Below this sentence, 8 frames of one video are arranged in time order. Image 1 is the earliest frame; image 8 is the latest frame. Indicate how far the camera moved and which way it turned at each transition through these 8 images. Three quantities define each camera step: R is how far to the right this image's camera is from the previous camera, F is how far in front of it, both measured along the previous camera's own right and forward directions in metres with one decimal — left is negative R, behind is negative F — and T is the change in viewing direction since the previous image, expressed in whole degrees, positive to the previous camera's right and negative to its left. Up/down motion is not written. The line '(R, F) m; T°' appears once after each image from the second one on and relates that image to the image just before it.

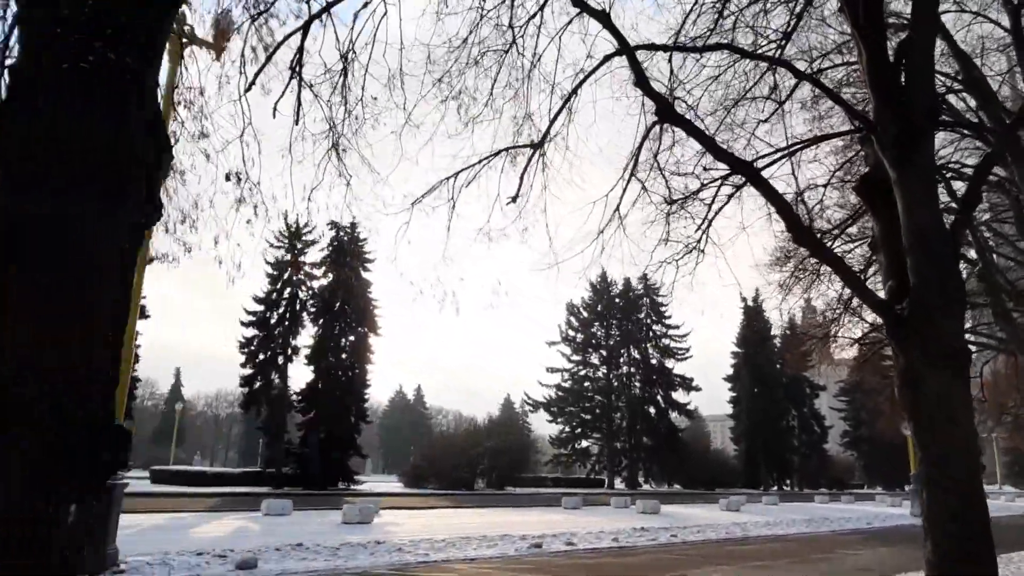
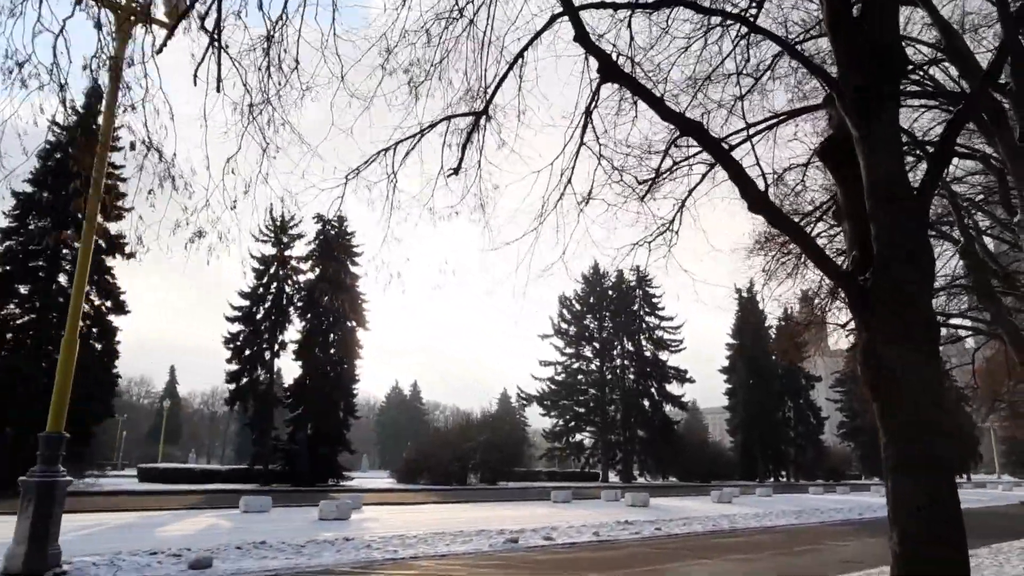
(+0.6, +0.5) m; 0°
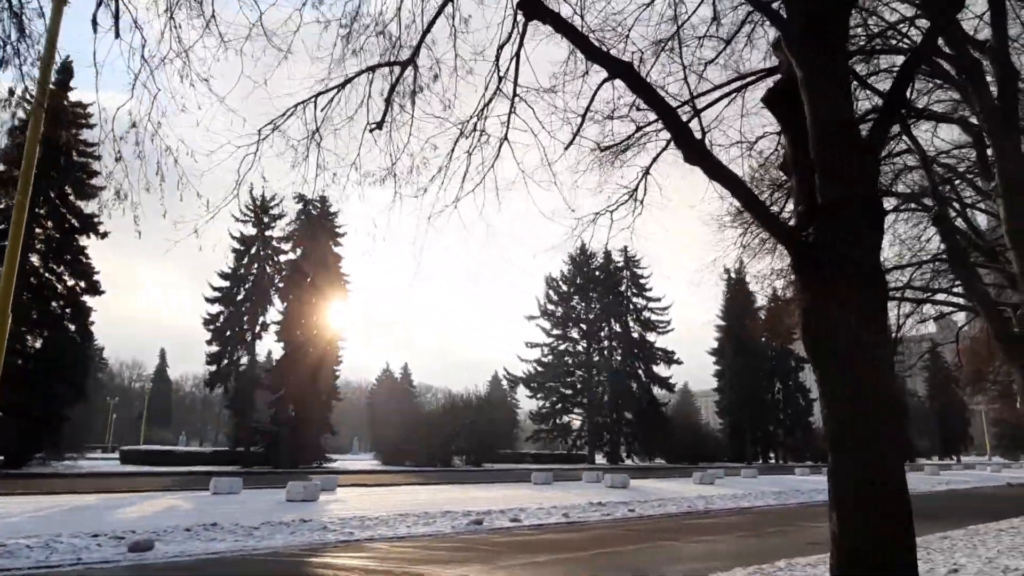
(+0.6, +0.5) m; 0°
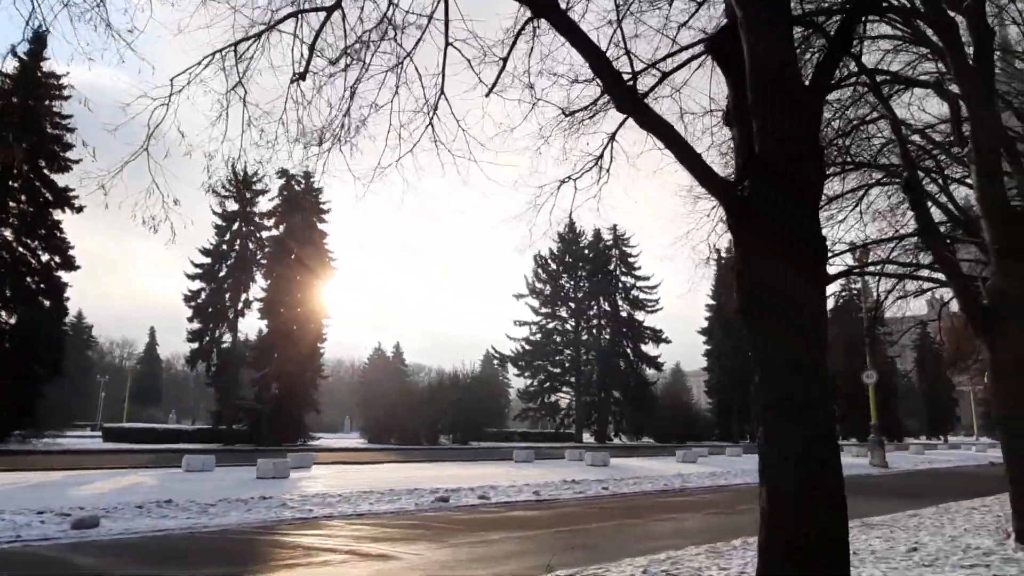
(+0.6, +0.4) m; 0°
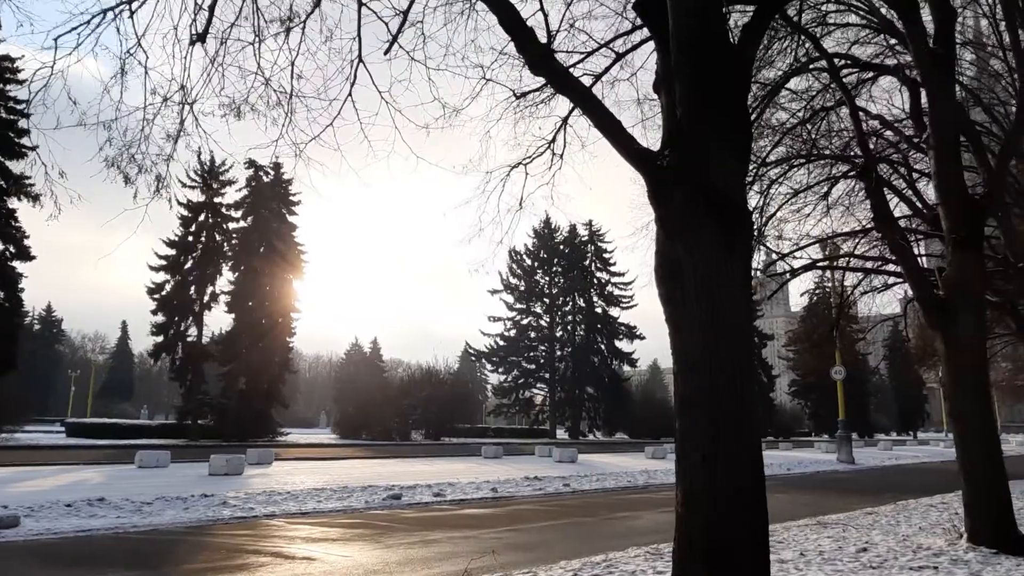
(+0.5, +0.4) m; +2°
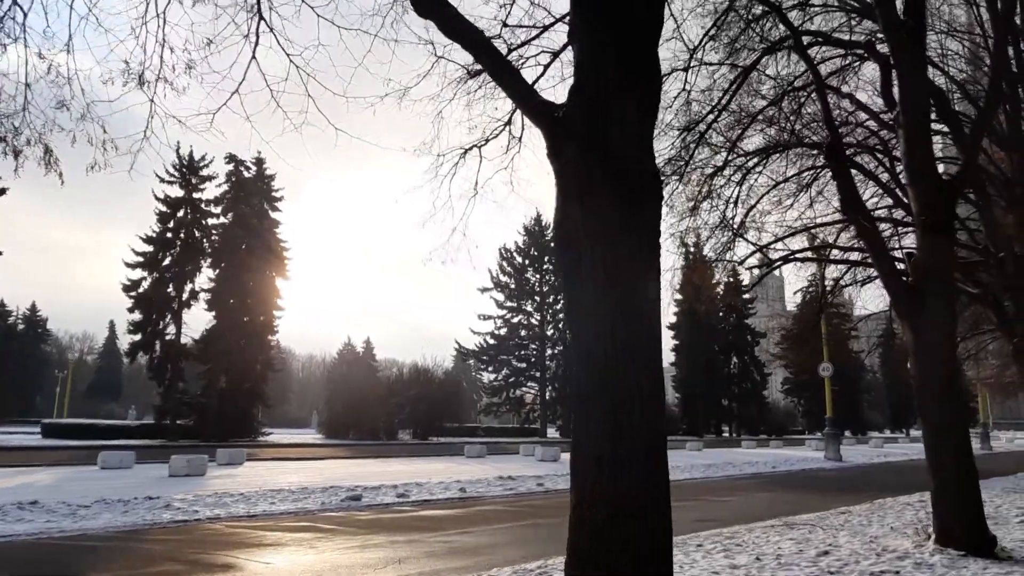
(+0.6, +0.6) m; 0°
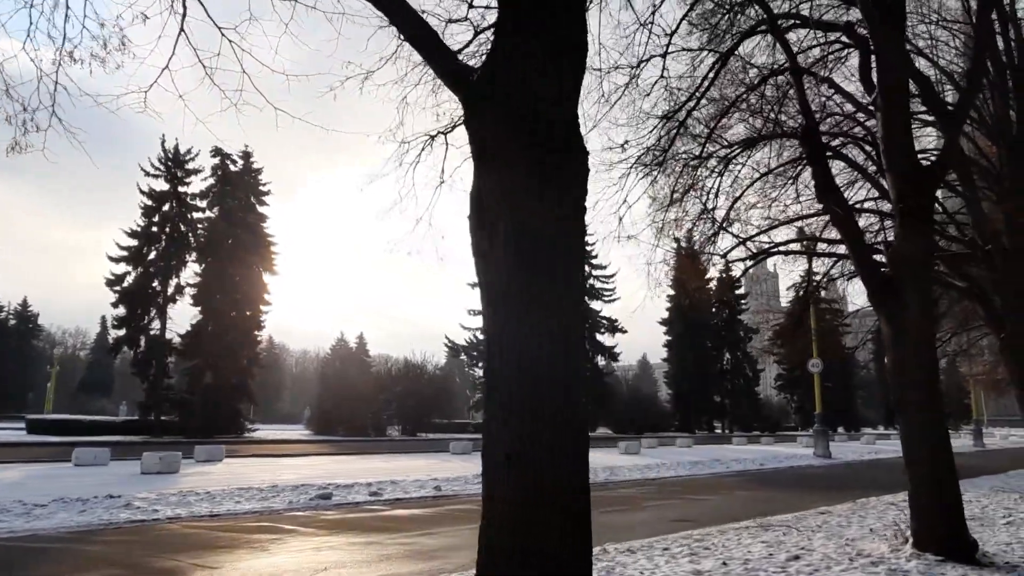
(+0.4, +0.4) m; 0°
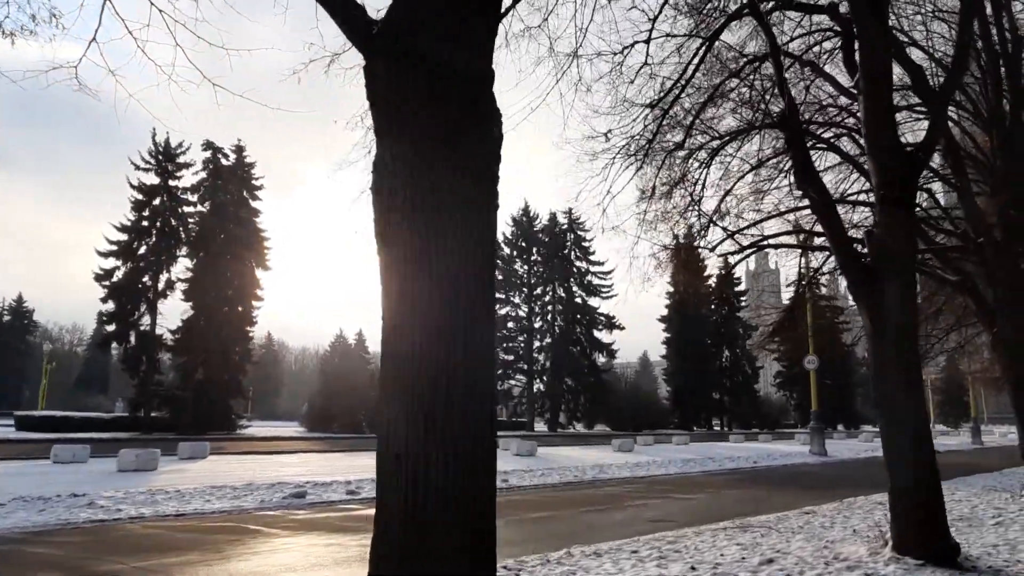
(+0.4, +0.4) m; 0°
